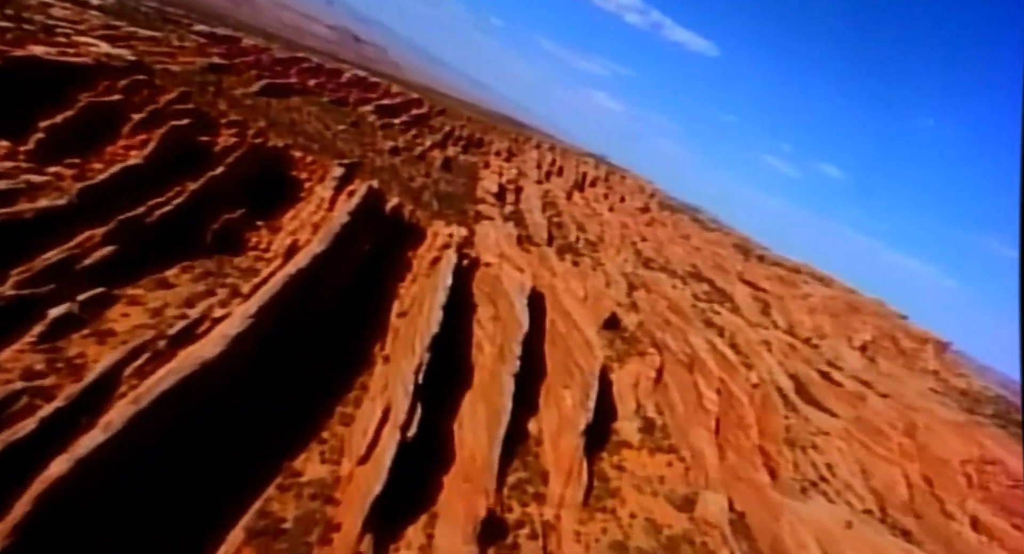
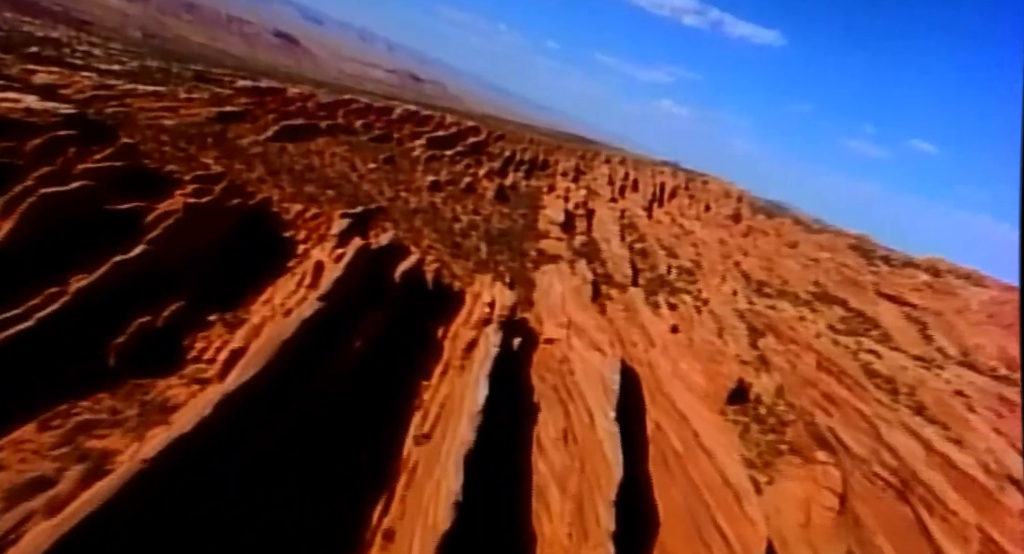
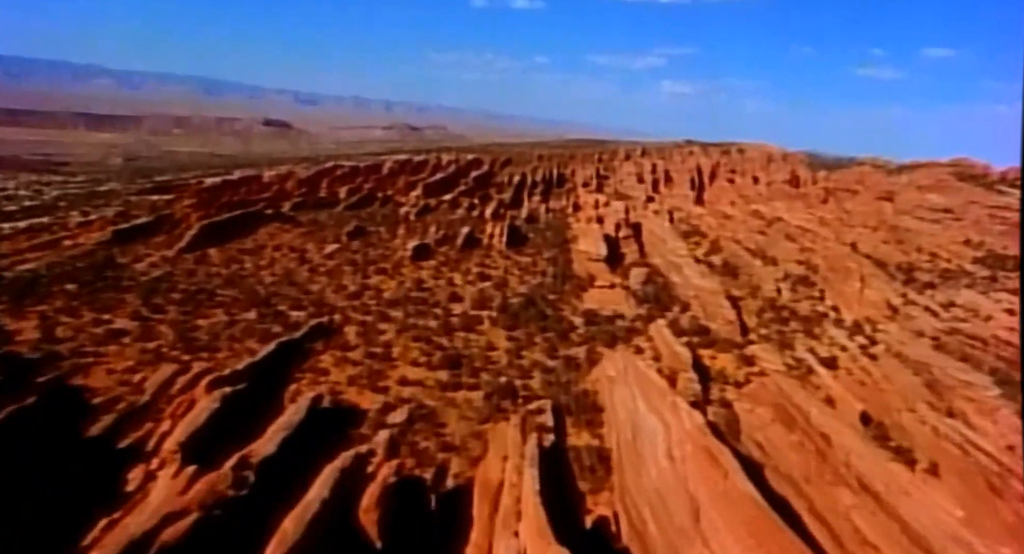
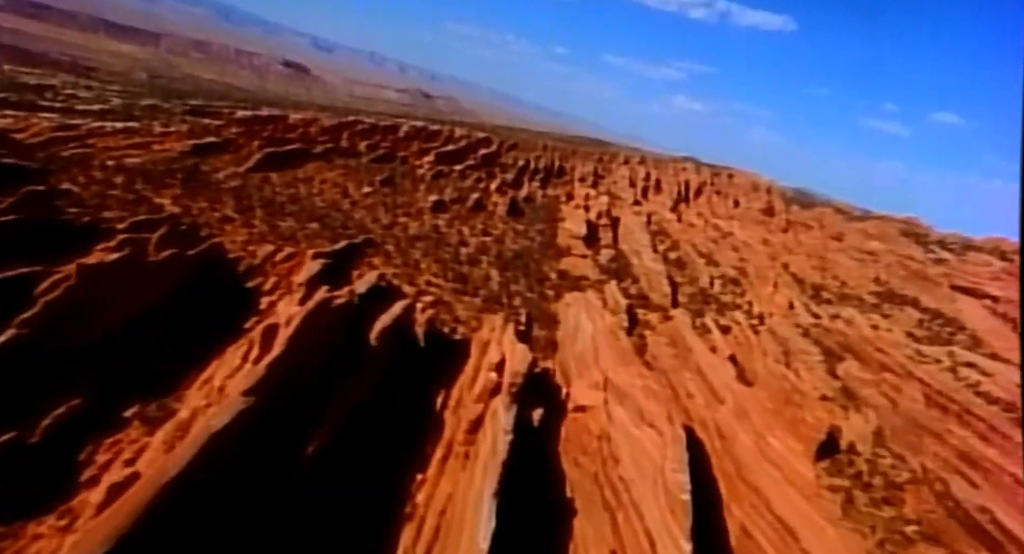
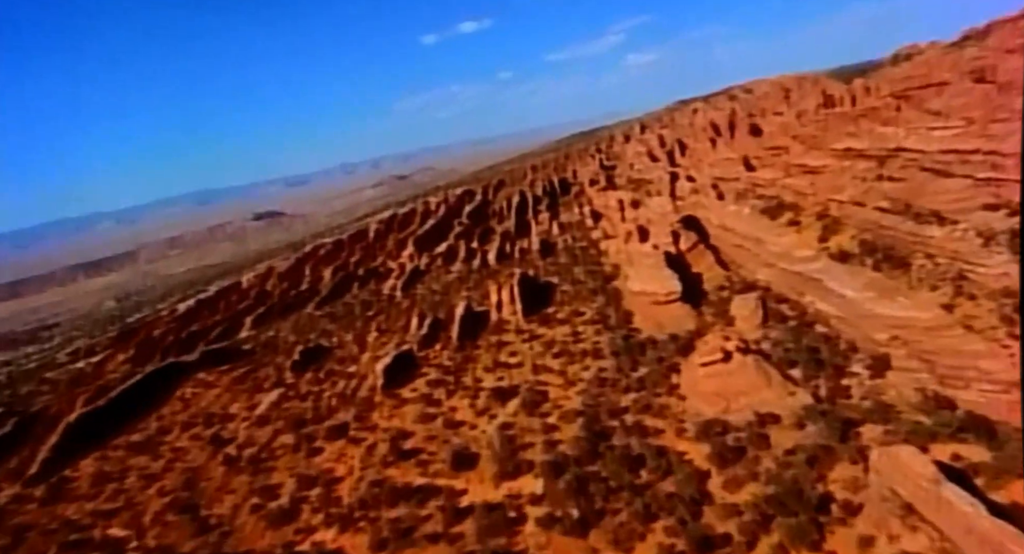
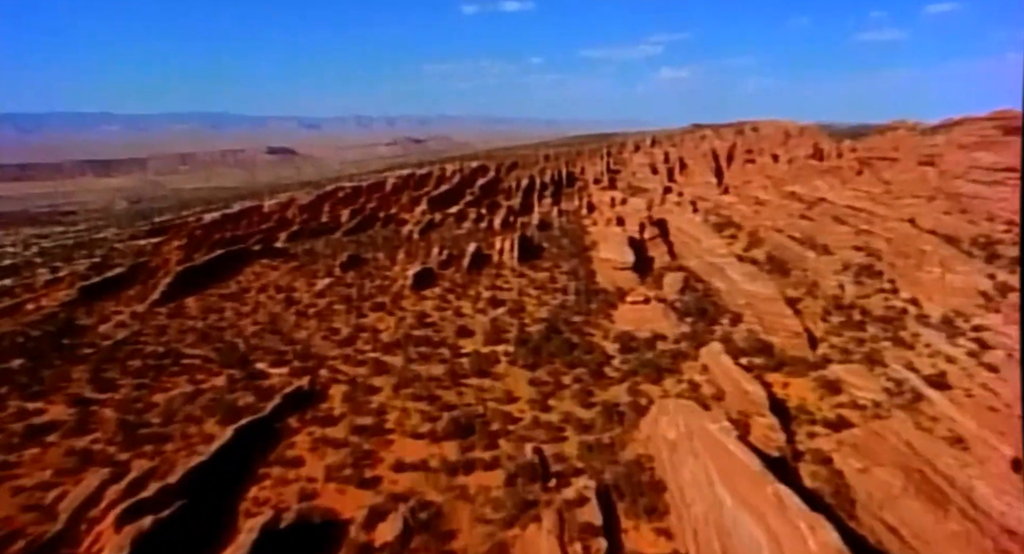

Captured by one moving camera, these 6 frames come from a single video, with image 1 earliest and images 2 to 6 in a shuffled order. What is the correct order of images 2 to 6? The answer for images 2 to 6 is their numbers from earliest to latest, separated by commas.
2, 4, 3, 6, 5
